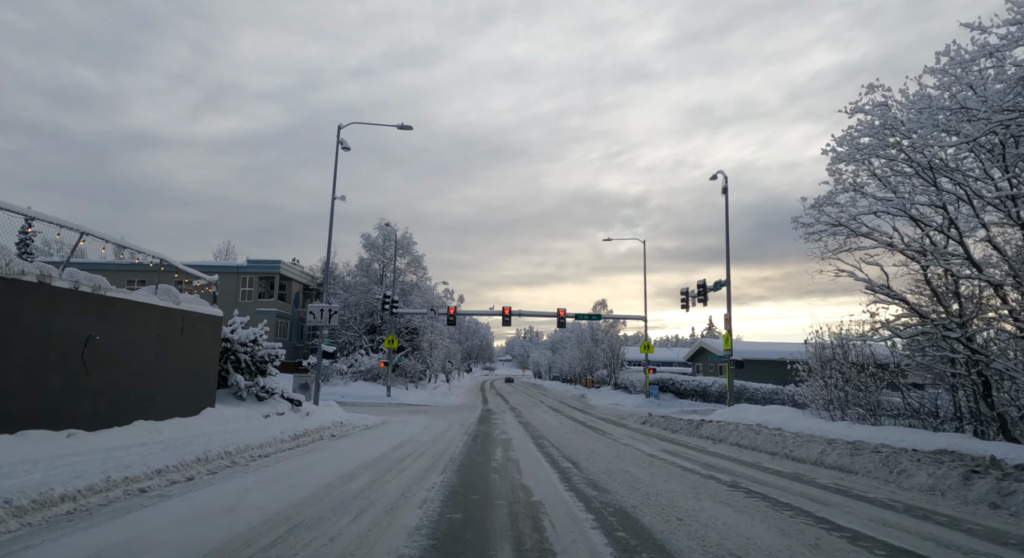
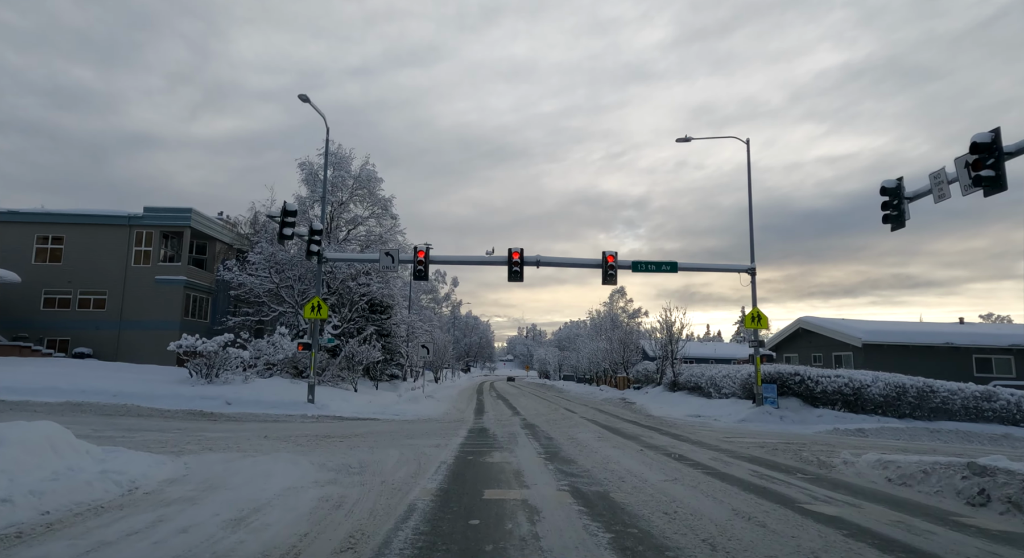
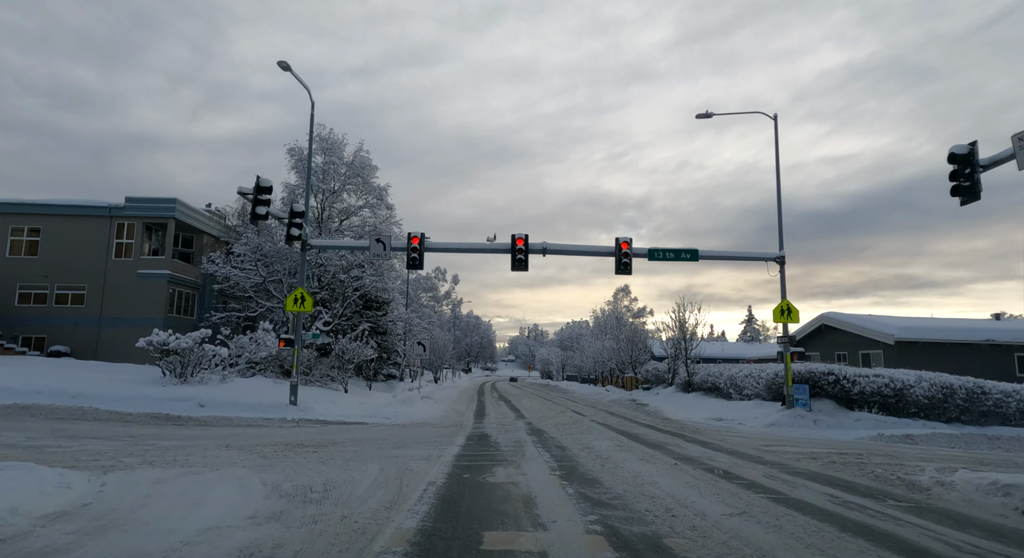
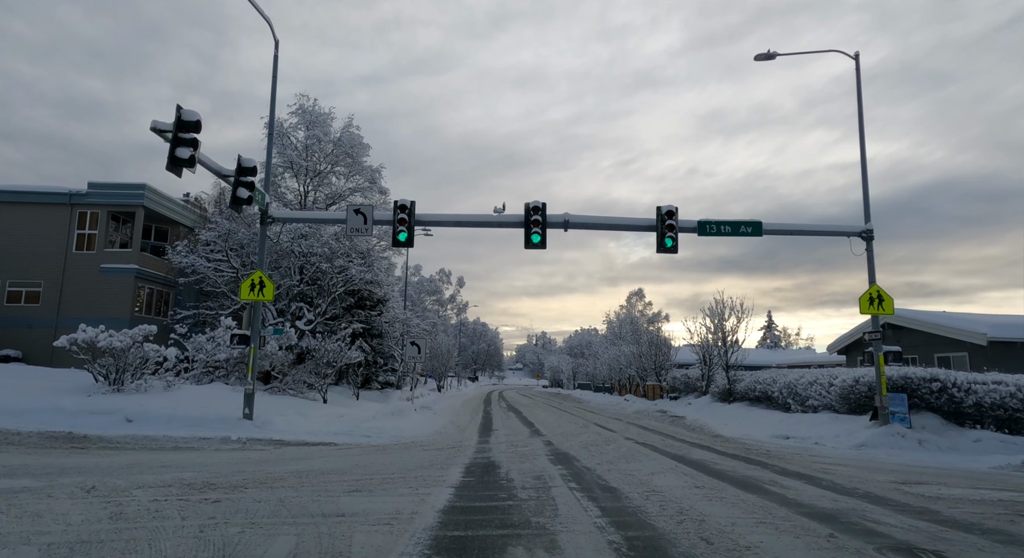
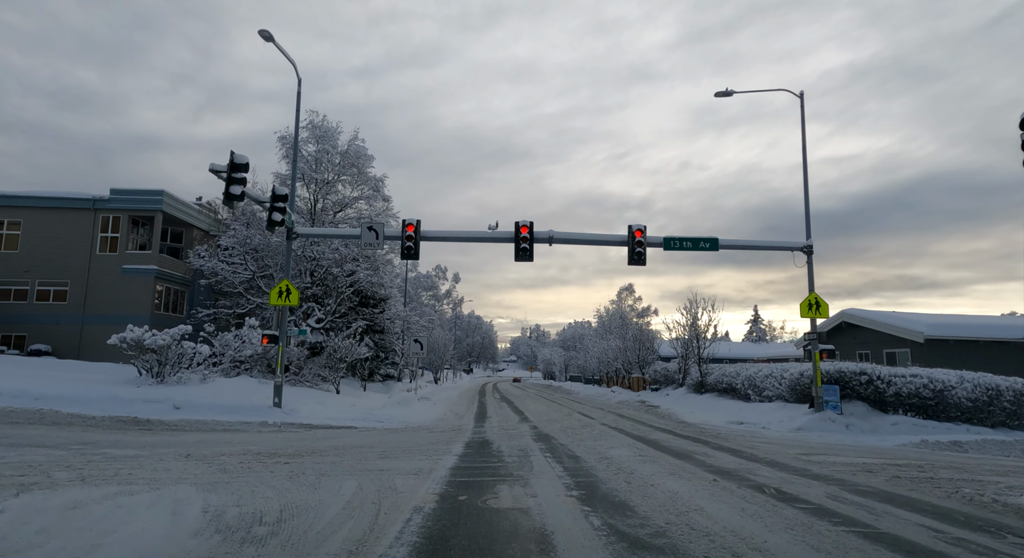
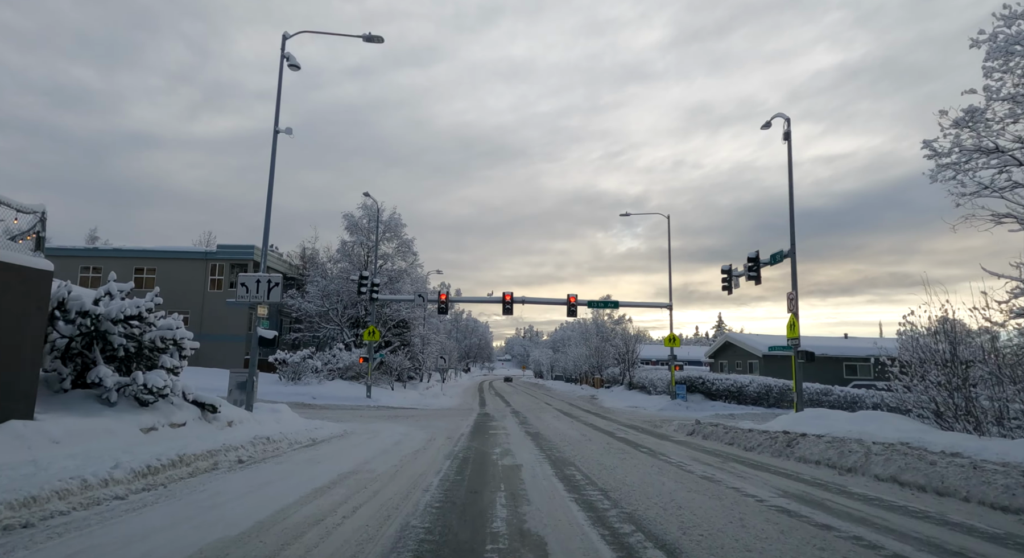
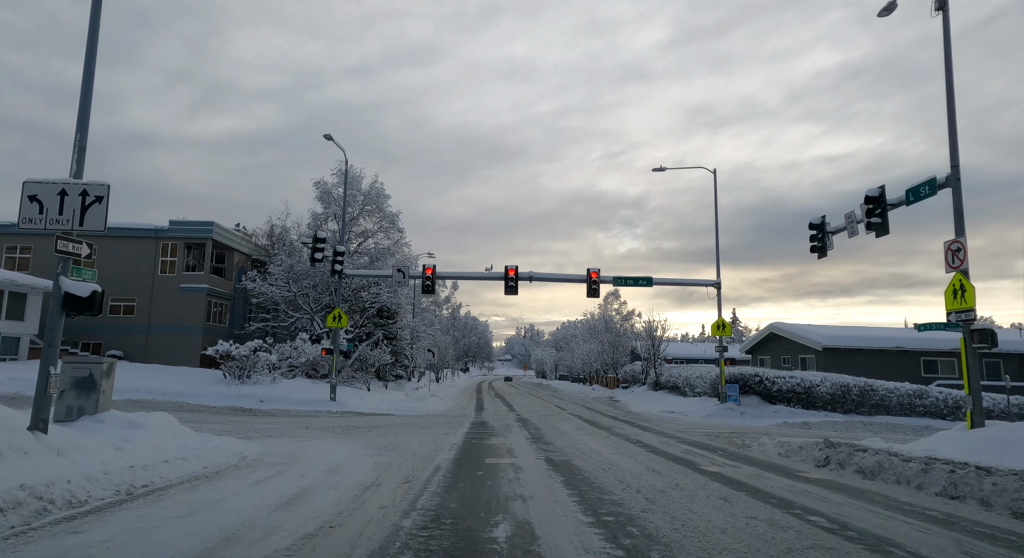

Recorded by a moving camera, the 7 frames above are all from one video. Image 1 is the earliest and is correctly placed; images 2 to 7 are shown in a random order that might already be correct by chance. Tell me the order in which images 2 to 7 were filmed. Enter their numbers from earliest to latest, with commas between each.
6, 7, 2, 3, 5, 4
